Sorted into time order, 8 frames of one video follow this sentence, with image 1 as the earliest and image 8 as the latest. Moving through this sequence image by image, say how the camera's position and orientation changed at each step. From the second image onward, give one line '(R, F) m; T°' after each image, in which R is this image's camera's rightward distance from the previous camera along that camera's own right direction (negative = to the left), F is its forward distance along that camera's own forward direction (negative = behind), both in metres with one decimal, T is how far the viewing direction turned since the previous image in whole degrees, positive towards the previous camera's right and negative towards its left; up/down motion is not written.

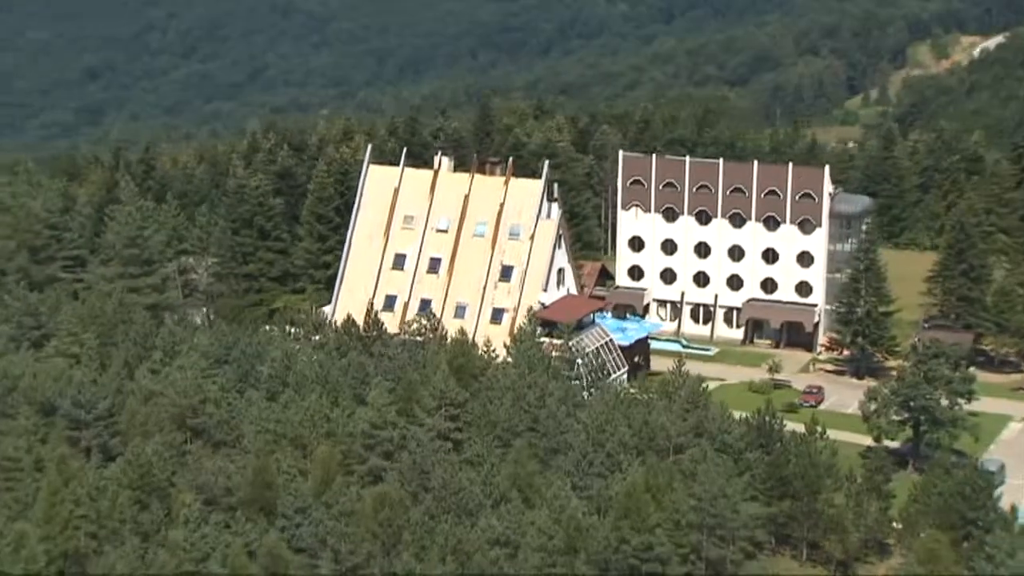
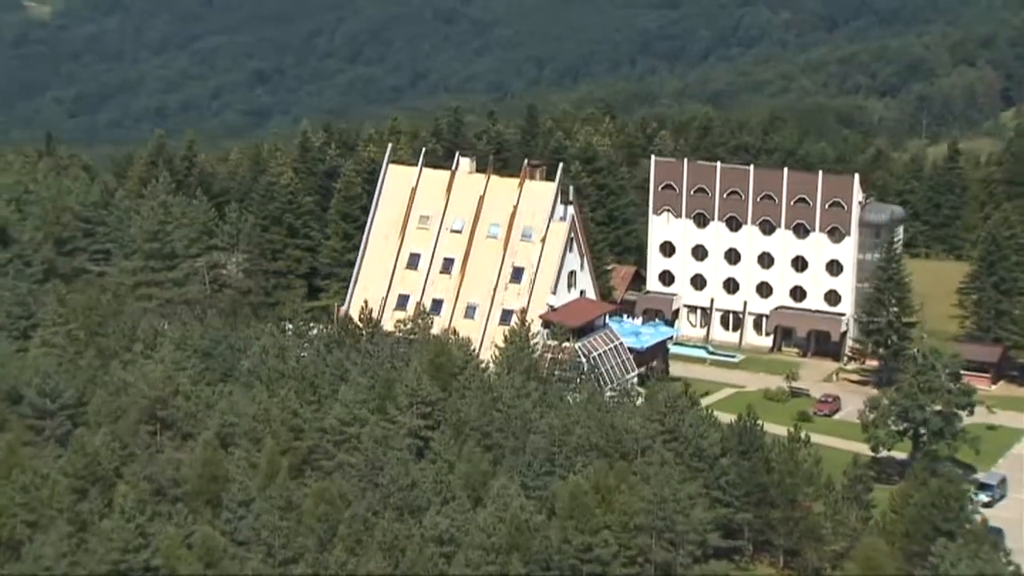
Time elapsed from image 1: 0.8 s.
(+2.5, +0.1) m; -3°
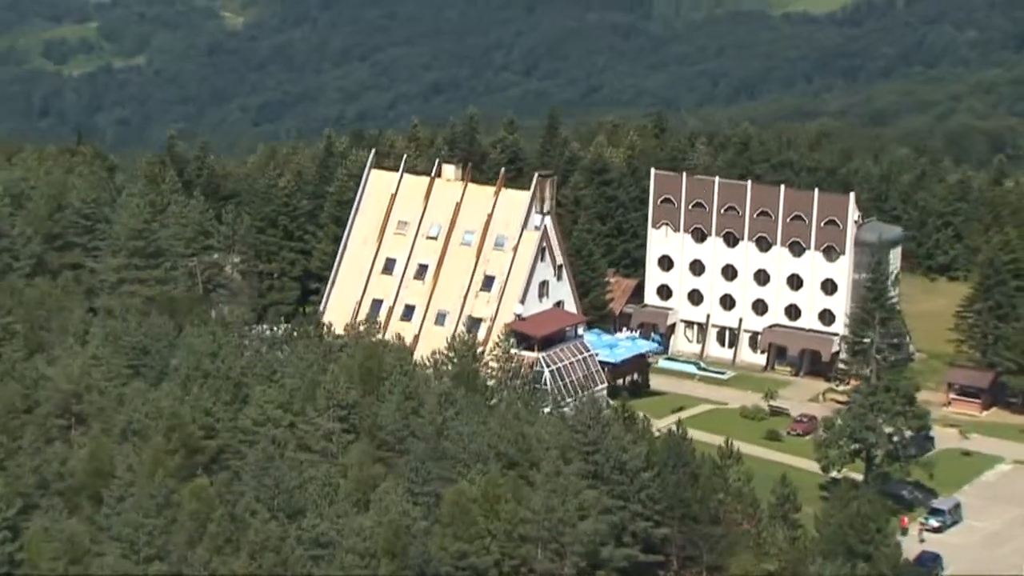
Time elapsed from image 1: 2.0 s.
(+3.4, +0.2) m; -2°
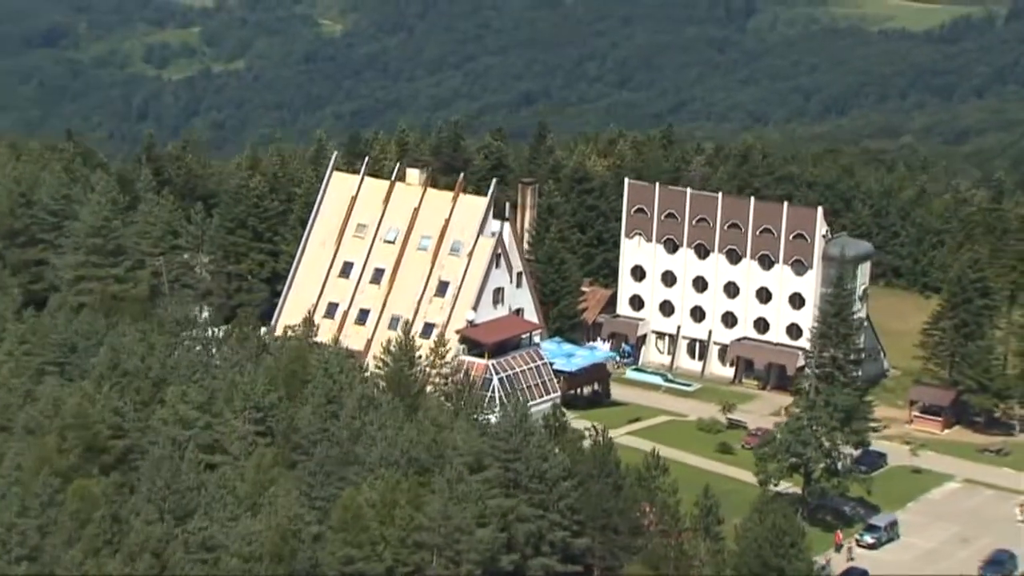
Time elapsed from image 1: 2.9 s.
(+2.3, +0.4) m; -1°
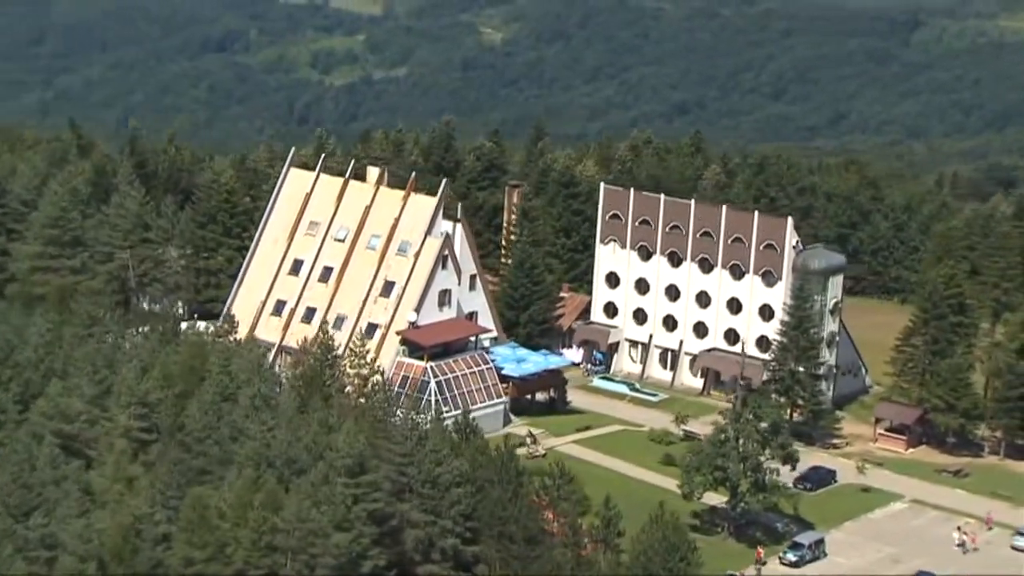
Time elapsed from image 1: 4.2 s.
(+3.5, +1.0) m; -2°
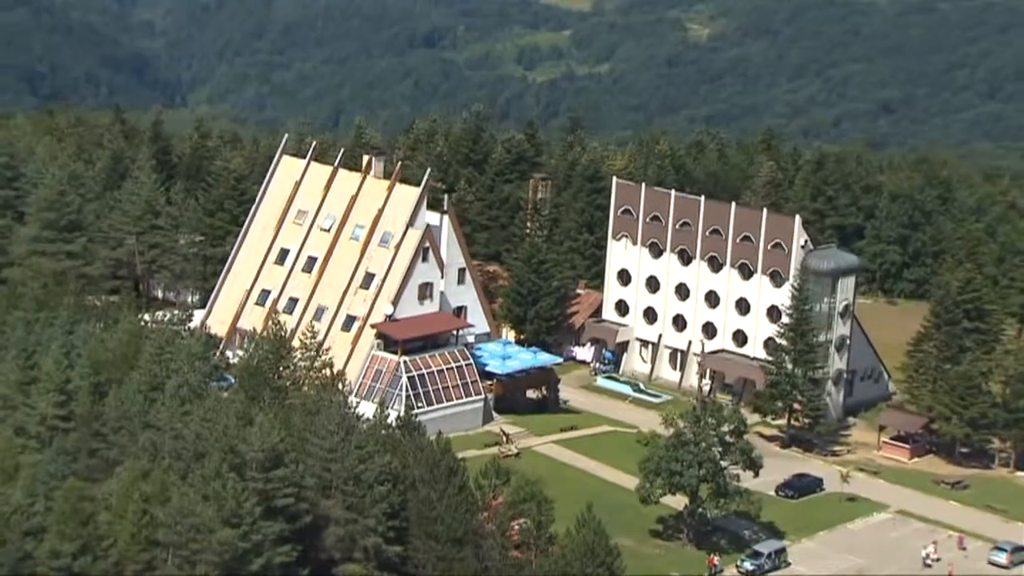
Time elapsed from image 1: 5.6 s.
(+3.5, +1.3) m; -3°
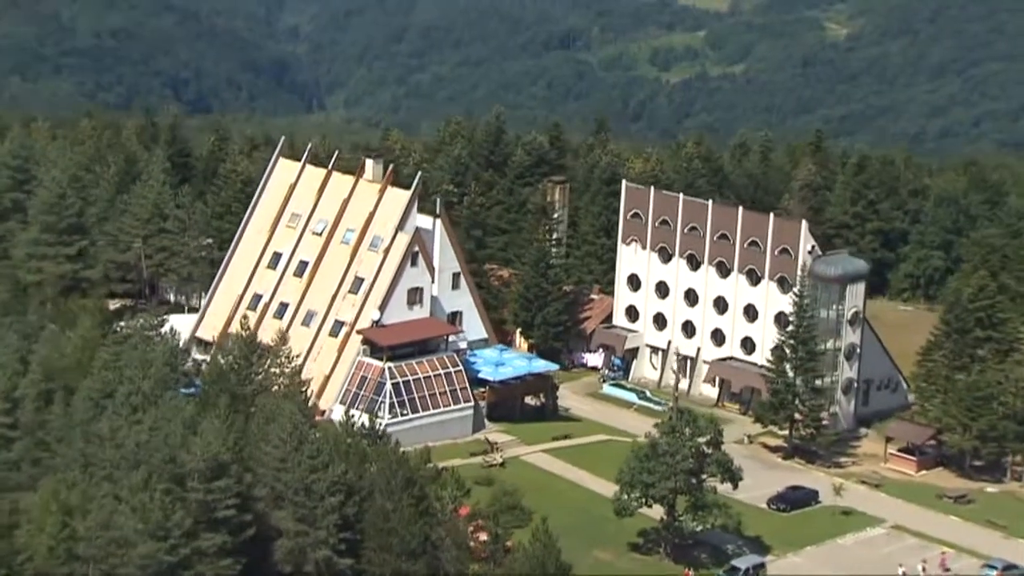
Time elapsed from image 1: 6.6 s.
(+2.3, +1.0) m; -2°
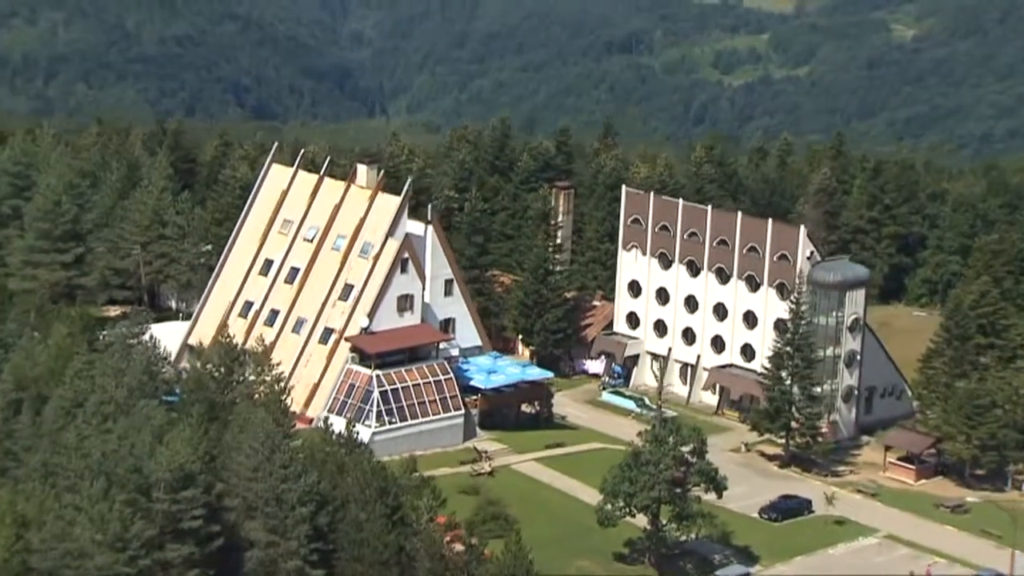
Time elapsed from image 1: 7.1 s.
(+1.1, +0.5) m; -1°
